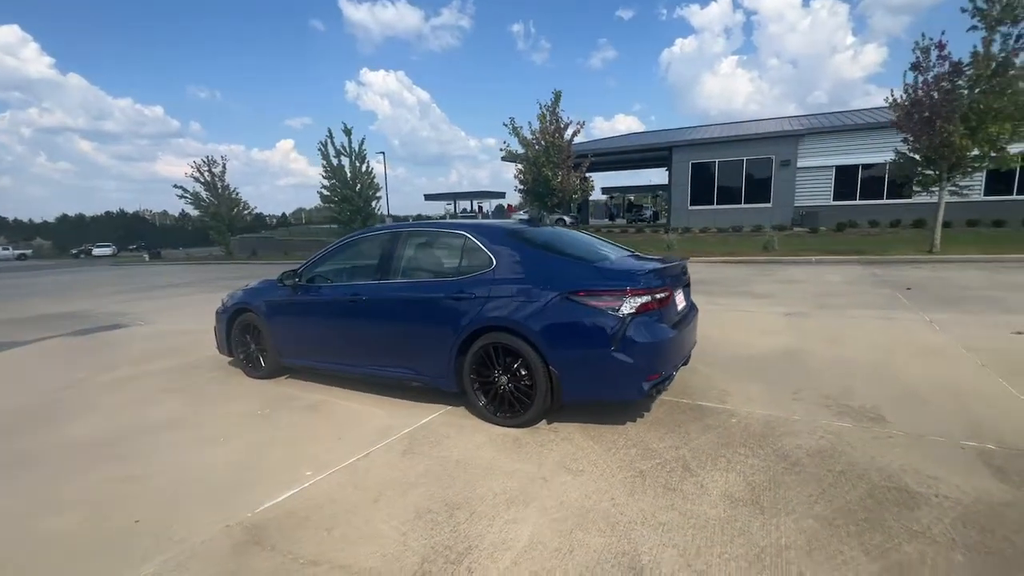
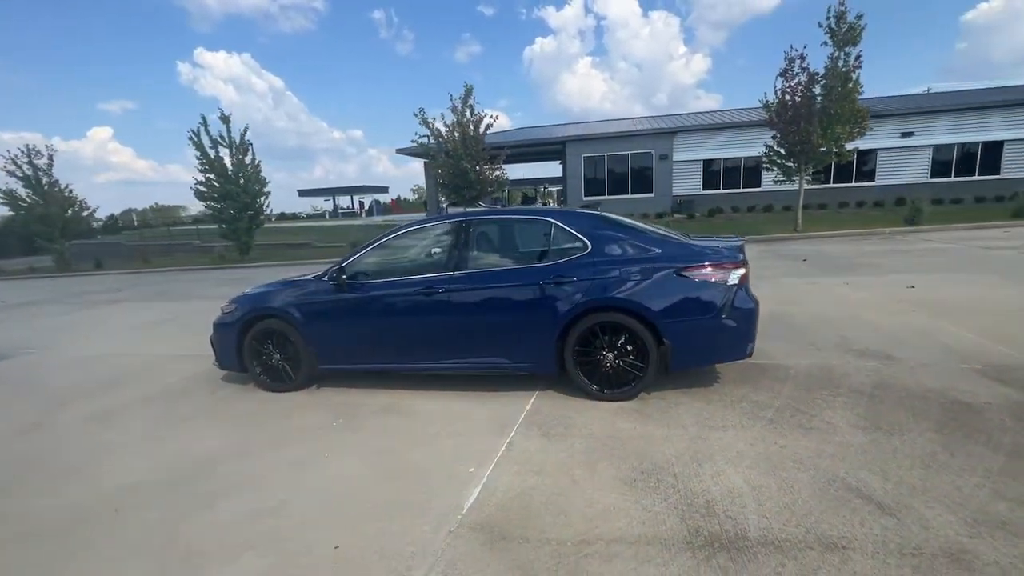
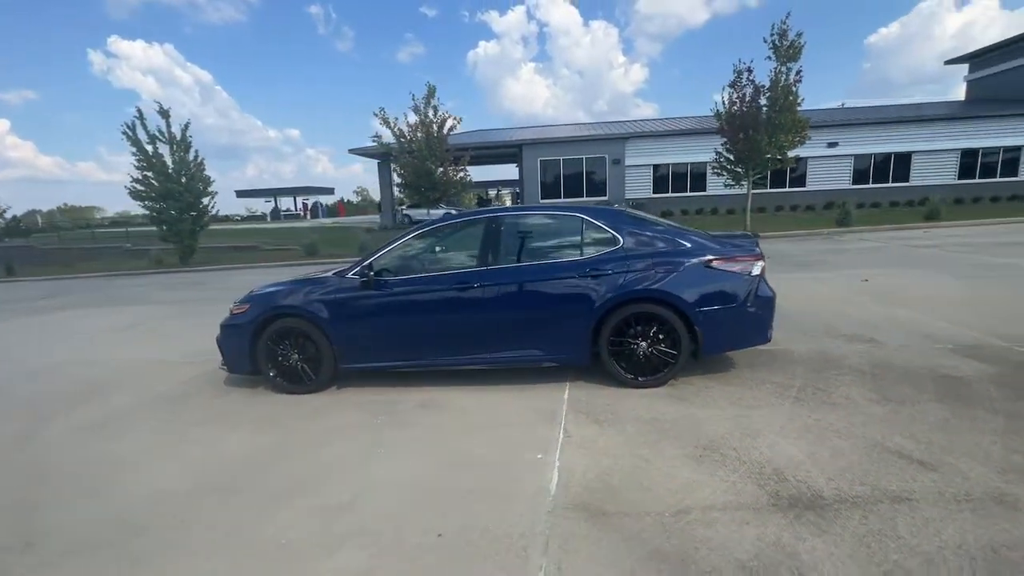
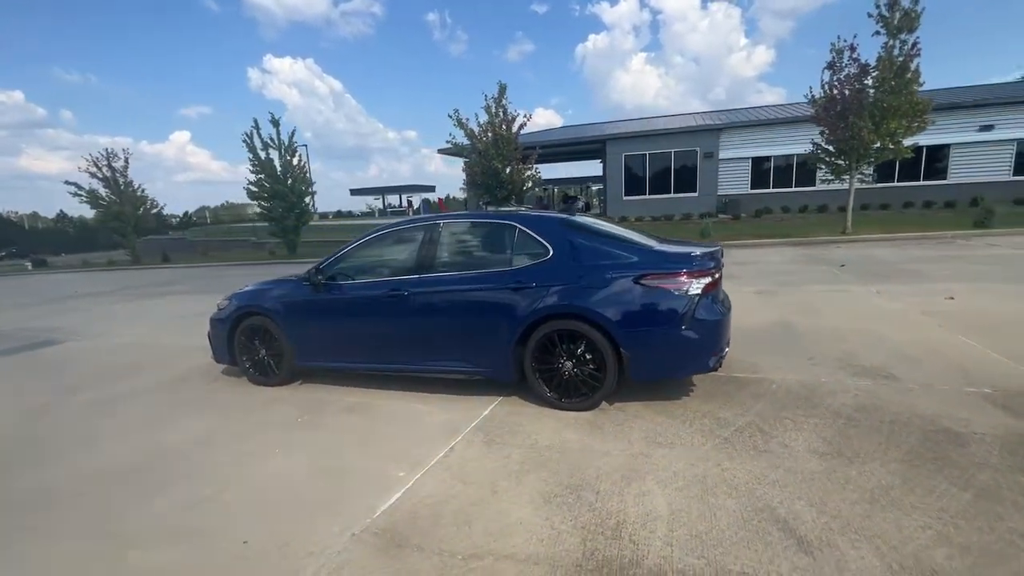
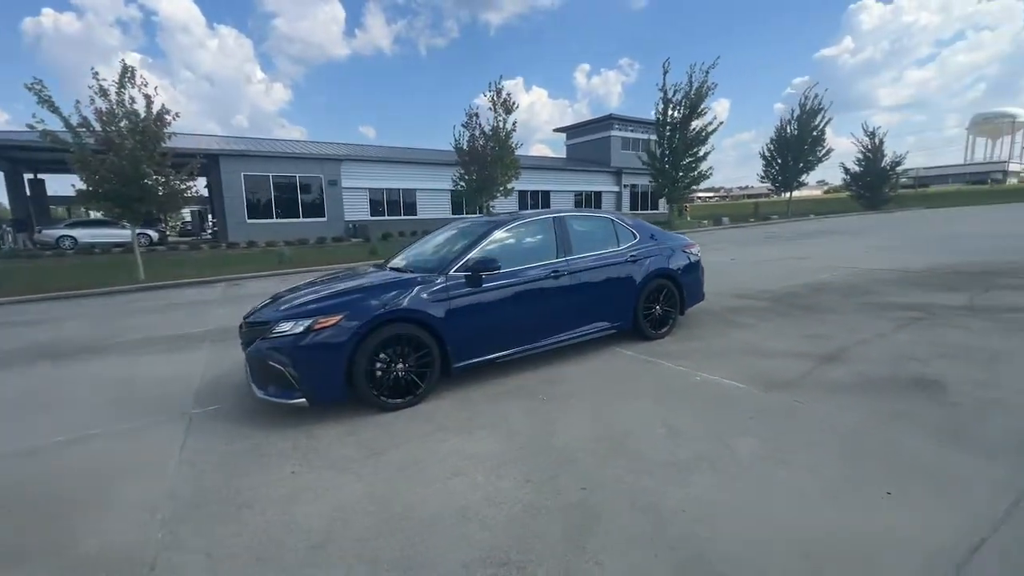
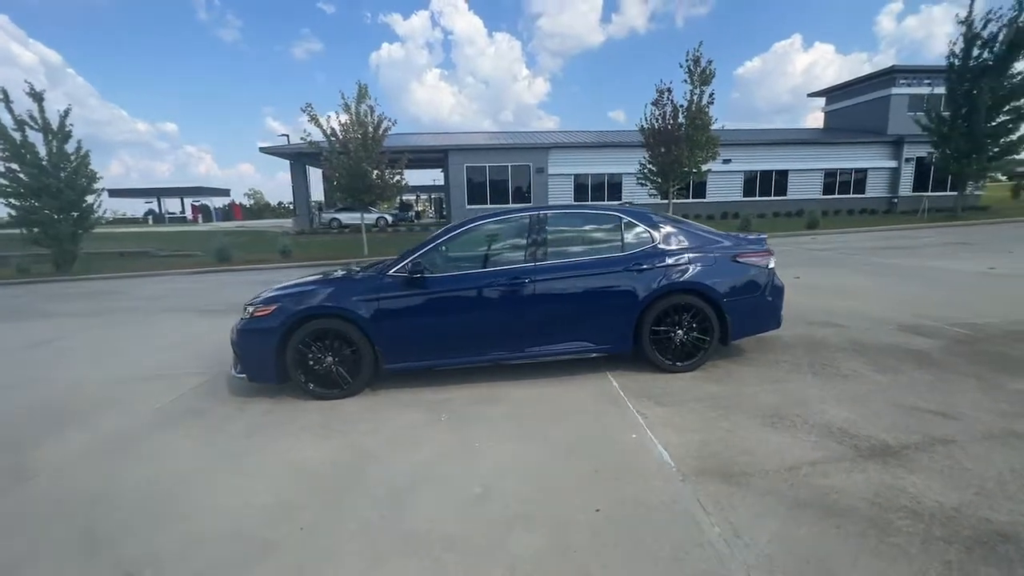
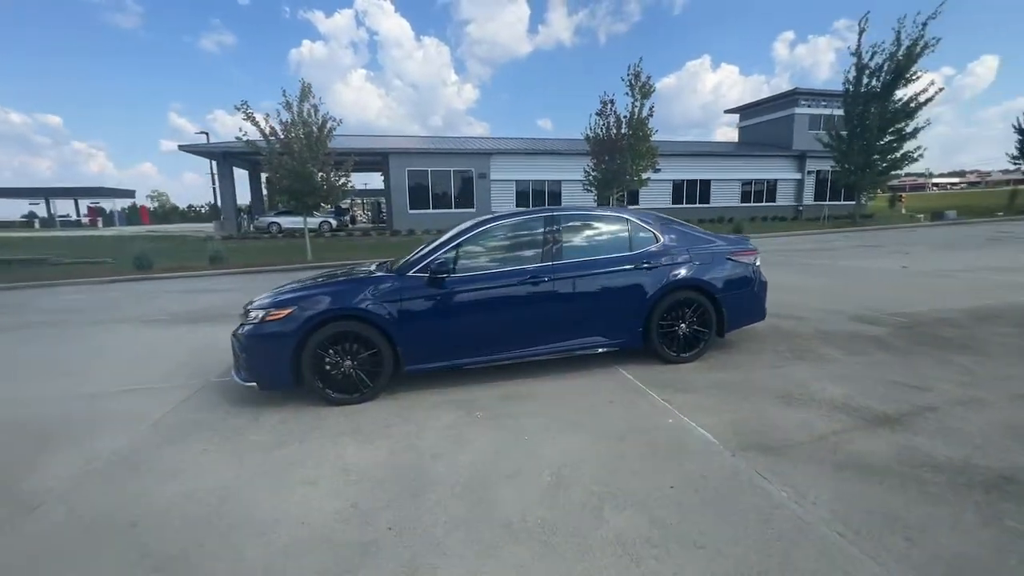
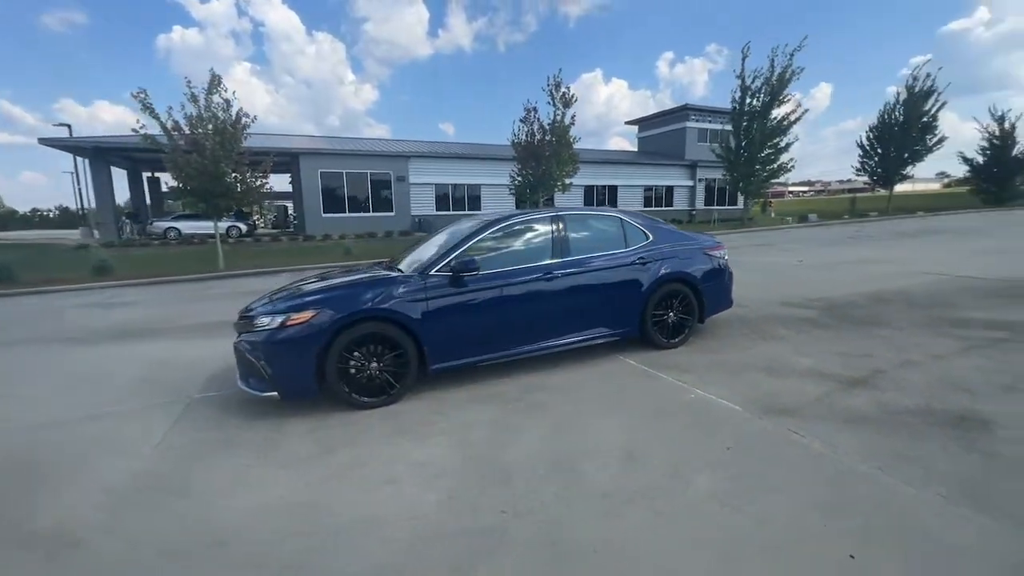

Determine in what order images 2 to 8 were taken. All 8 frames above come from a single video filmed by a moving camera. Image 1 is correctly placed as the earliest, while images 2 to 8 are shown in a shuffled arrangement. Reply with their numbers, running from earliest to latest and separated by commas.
4, 2, 3, 6, 7, 8, 5
